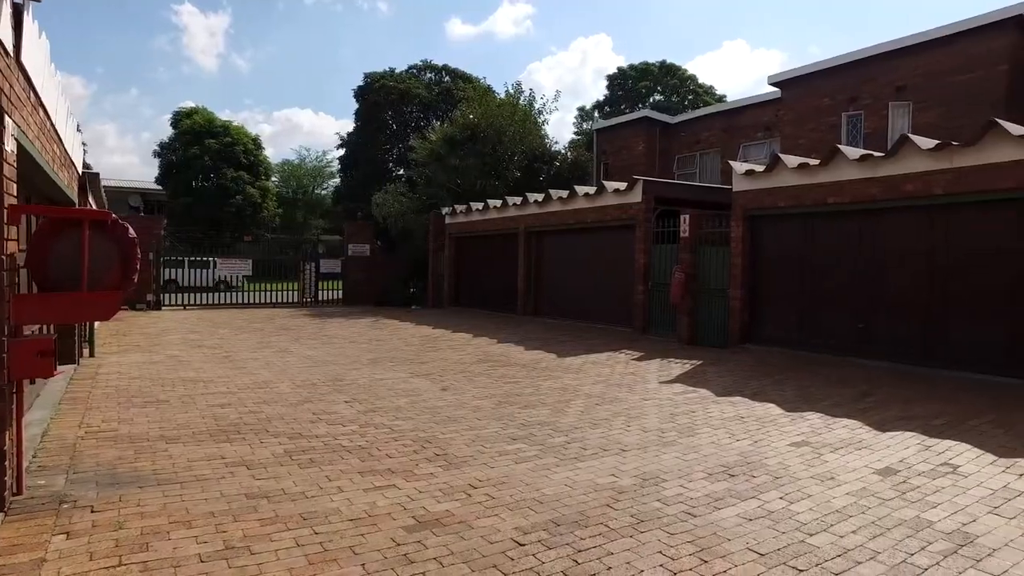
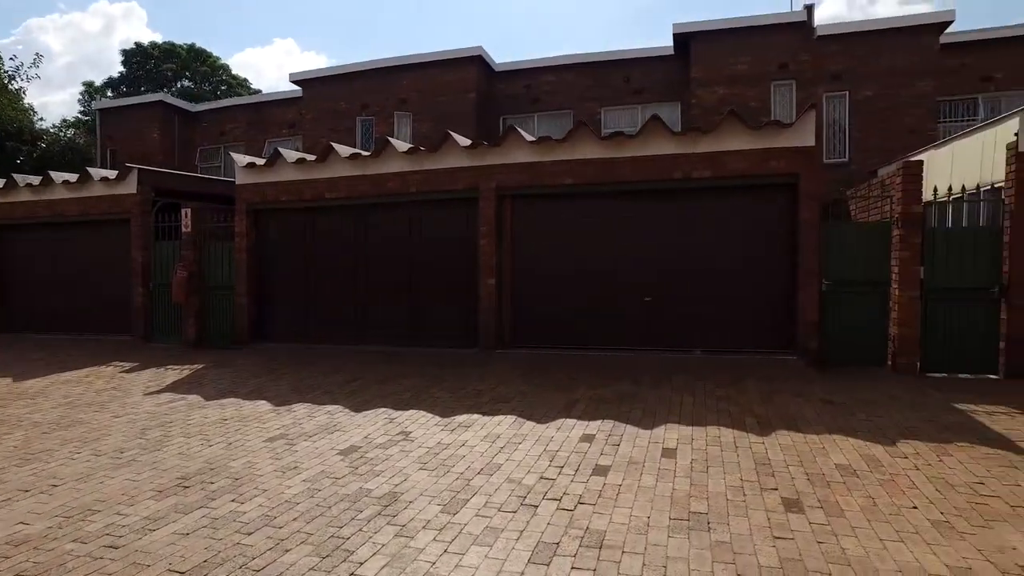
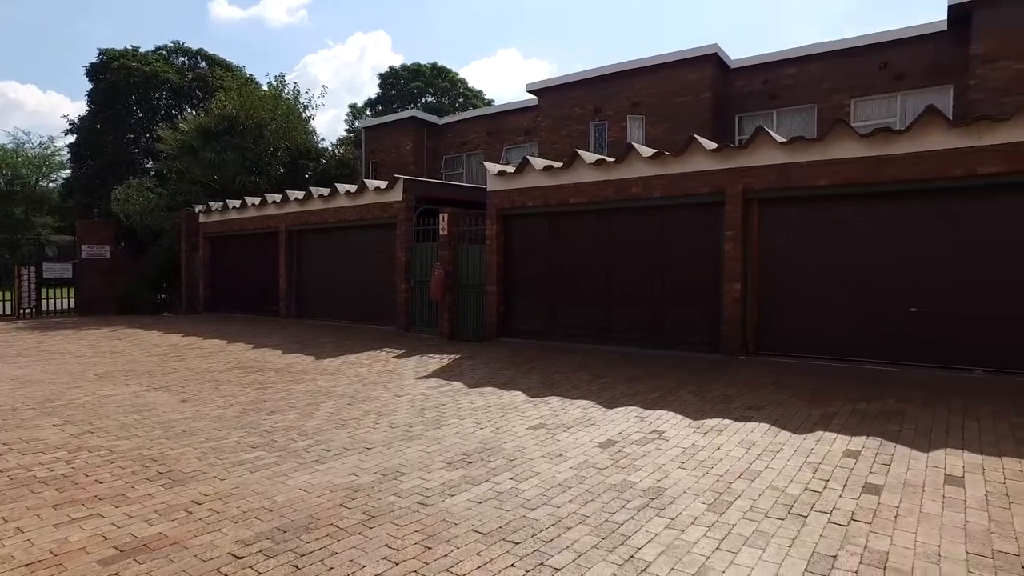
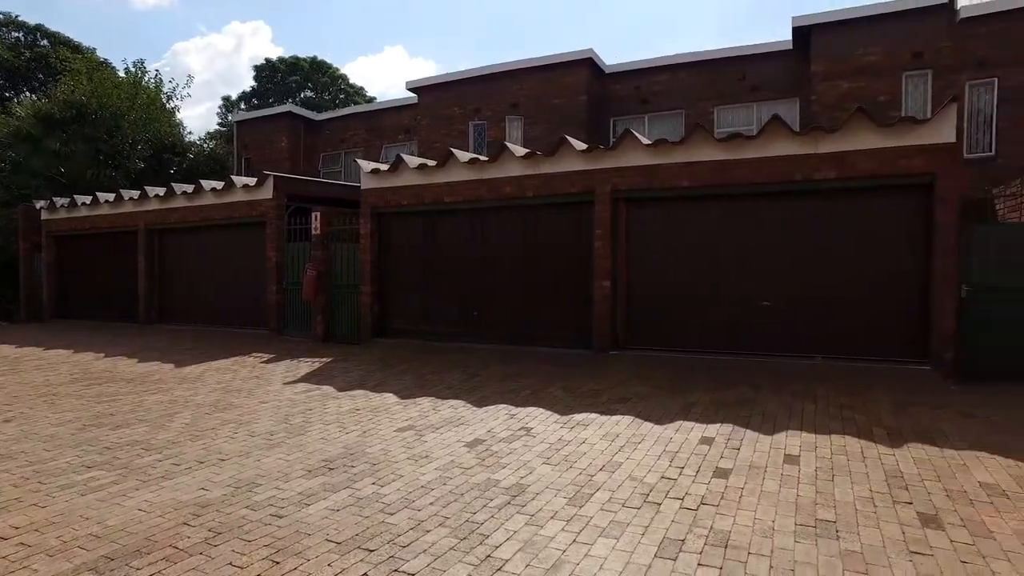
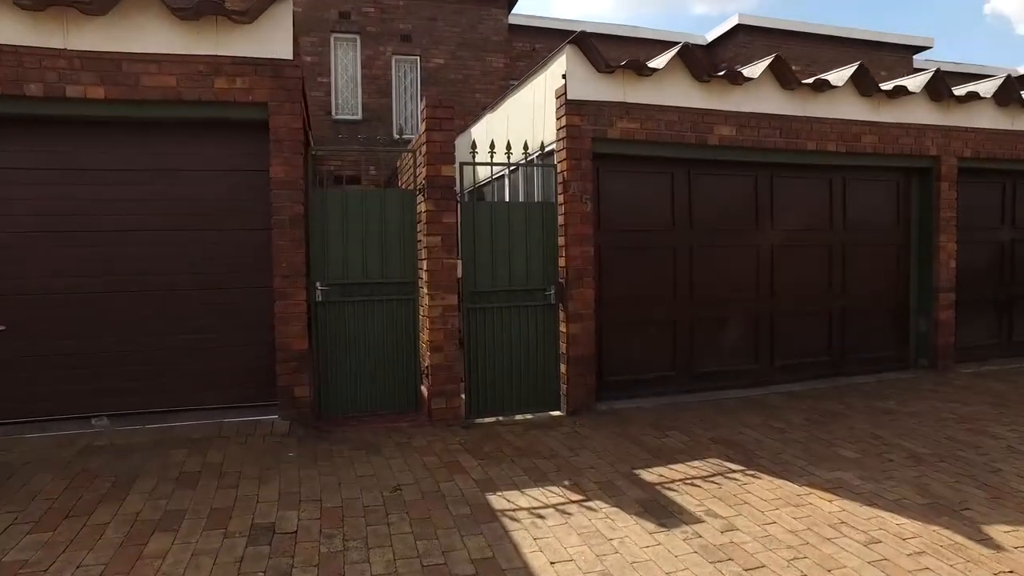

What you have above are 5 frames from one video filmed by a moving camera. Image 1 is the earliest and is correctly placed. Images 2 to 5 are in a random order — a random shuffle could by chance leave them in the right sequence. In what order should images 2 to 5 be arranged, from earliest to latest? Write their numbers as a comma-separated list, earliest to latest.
3, 4, 2, 5
